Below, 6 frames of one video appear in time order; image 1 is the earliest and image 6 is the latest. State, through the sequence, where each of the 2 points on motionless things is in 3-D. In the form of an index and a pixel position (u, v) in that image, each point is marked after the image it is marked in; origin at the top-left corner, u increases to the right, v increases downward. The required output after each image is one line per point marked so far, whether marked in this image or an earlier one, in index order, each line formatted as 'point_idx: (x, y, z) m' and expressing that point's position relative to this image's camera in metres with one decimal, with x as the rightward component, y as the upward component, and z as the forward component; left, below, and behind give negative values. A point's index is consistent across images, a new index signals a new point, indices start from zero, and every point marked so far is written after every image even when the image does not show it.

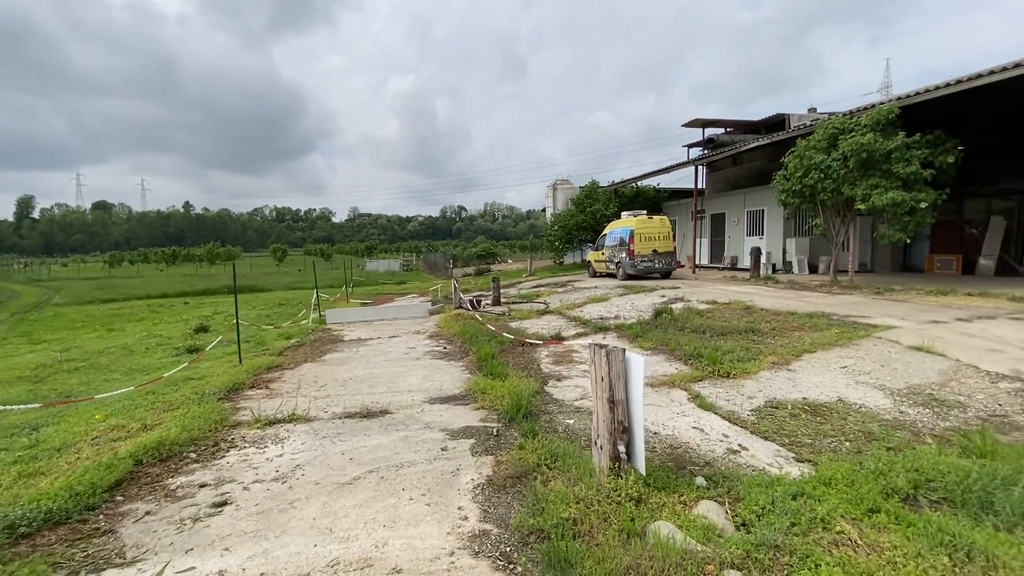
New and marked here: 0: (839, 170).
0: (+7.9, +2.9, +11.5) m
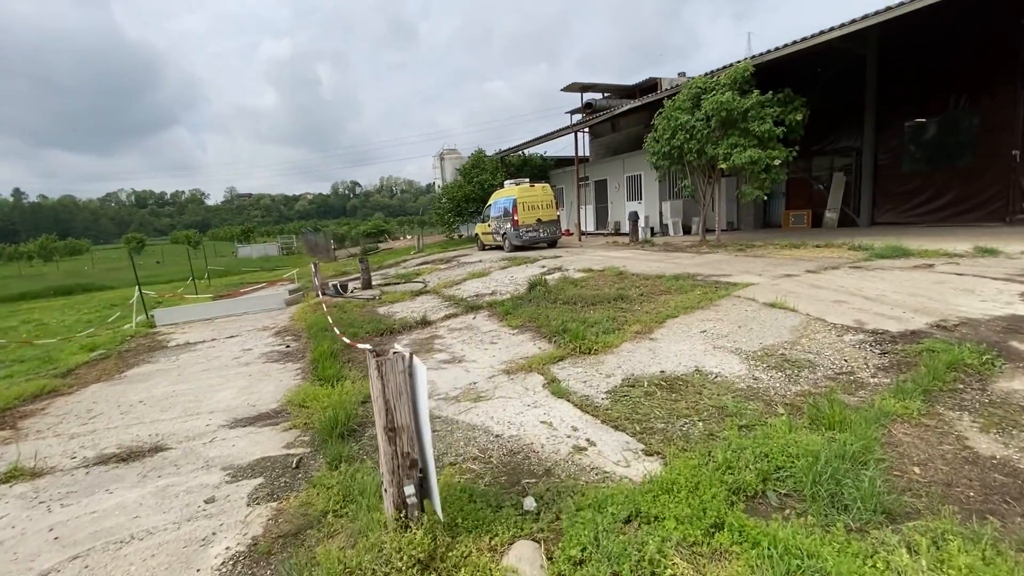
0: (+4.7, +3.9, +11.6) m
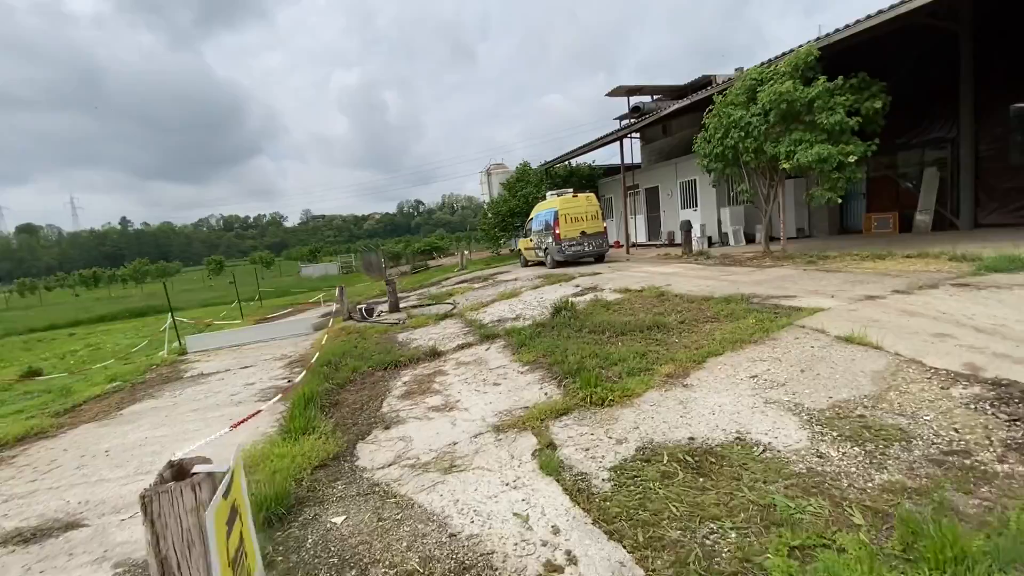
0: (+5.3, +3.4, +10.2) m
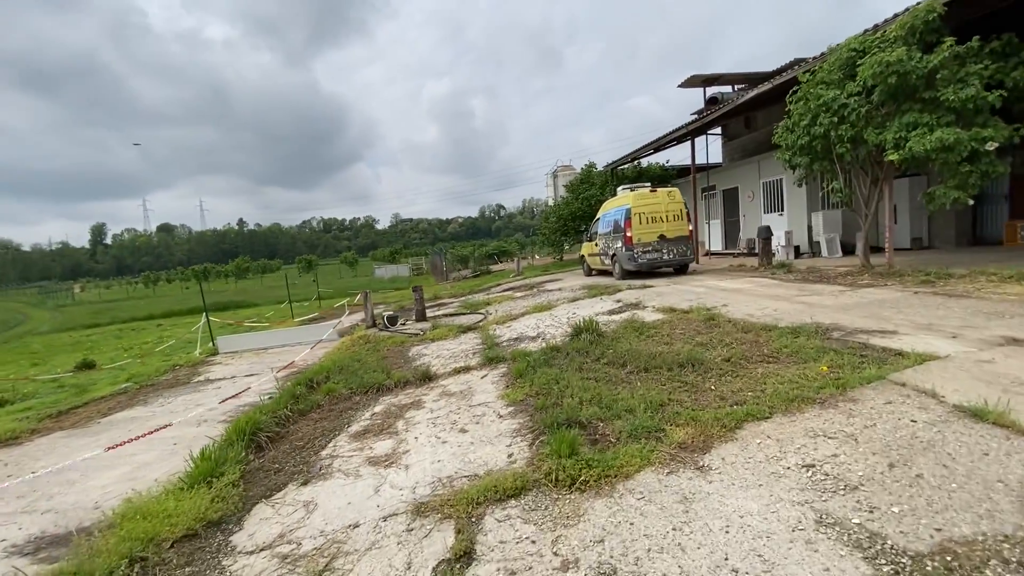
0: (+5.9, +3.0, +8.1) m
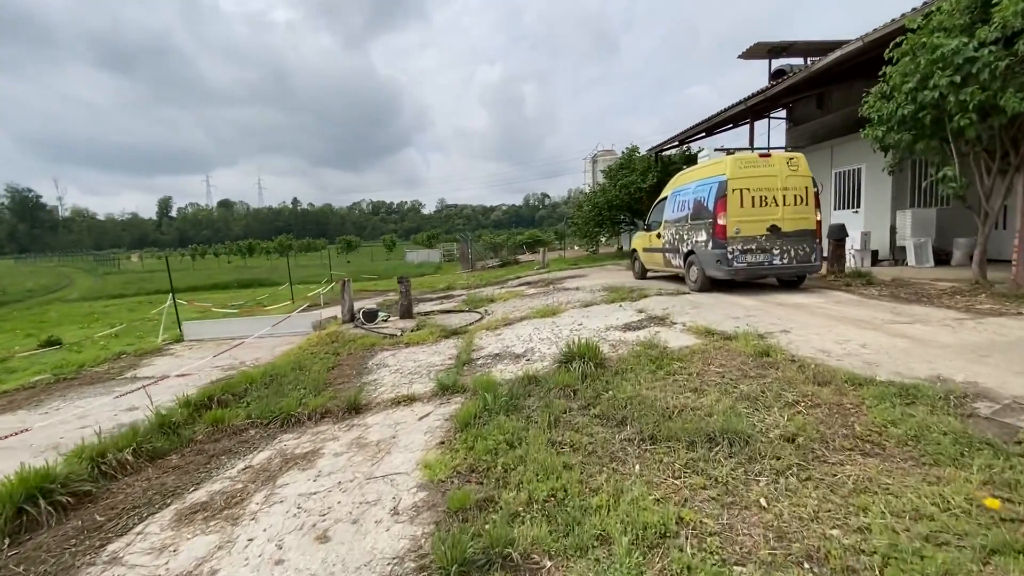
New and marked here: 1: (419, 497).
0: (+5.8, +2.7, +5.7) m
1: (-0.5, -1.2, +2.9) m
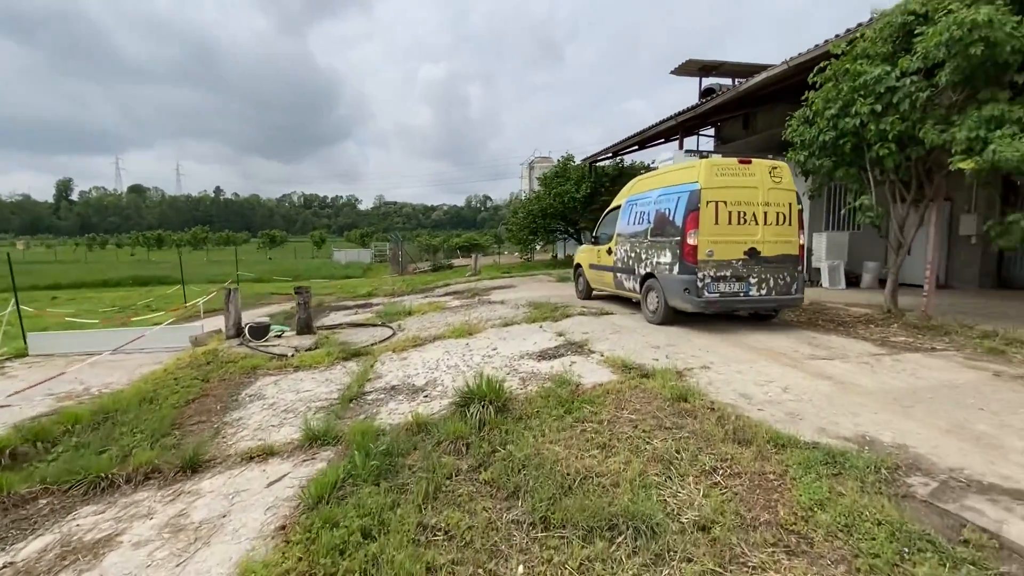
0: (+4.8, +2.3, +5.7) m
1: (-1.2, -1.4, +2.1) m
